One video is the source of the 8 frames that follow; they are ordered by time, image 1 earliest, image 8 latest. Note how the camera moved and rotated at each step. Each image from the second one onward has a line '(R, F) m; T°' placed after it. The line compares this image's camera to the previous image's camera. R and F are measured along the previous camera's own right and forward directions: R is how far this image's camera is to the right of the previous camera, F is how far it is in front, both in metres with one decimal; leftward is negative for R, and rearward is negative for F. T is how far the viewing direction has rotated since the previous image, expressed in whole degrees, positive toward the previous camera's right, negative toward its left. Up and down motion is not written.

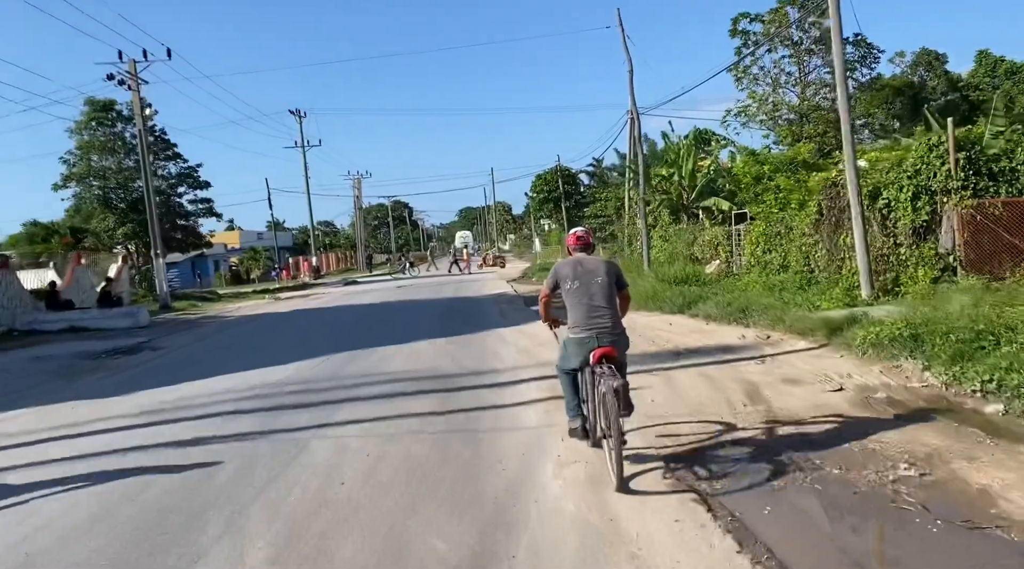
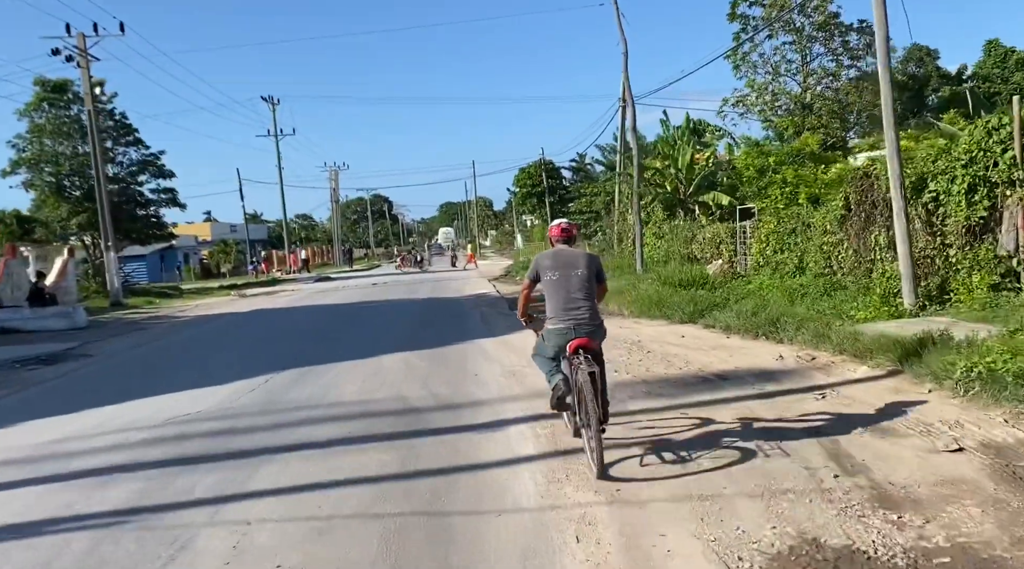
(-0.1, +1.9) m; +1°
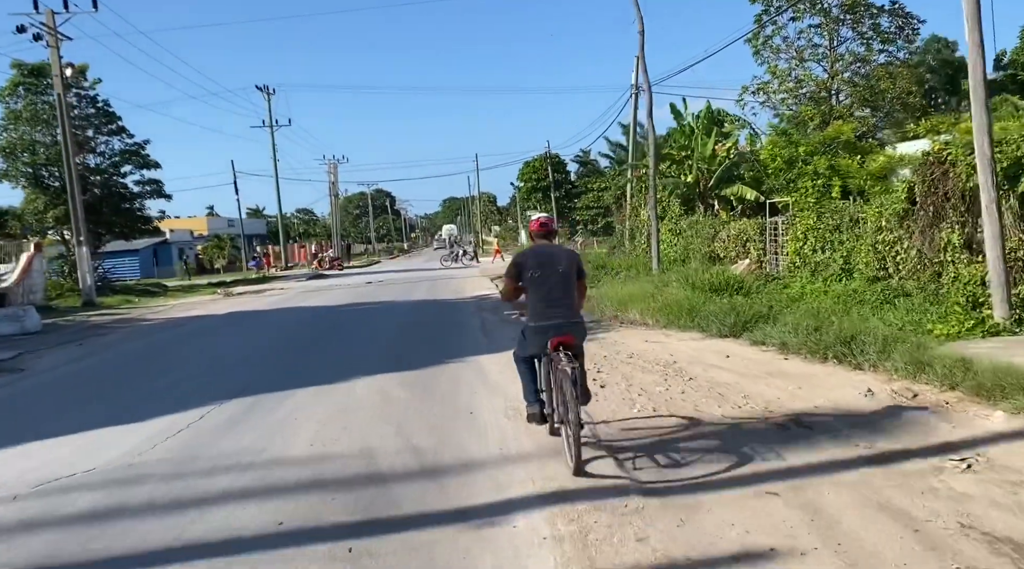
(0.0, +1.9) m; 0°
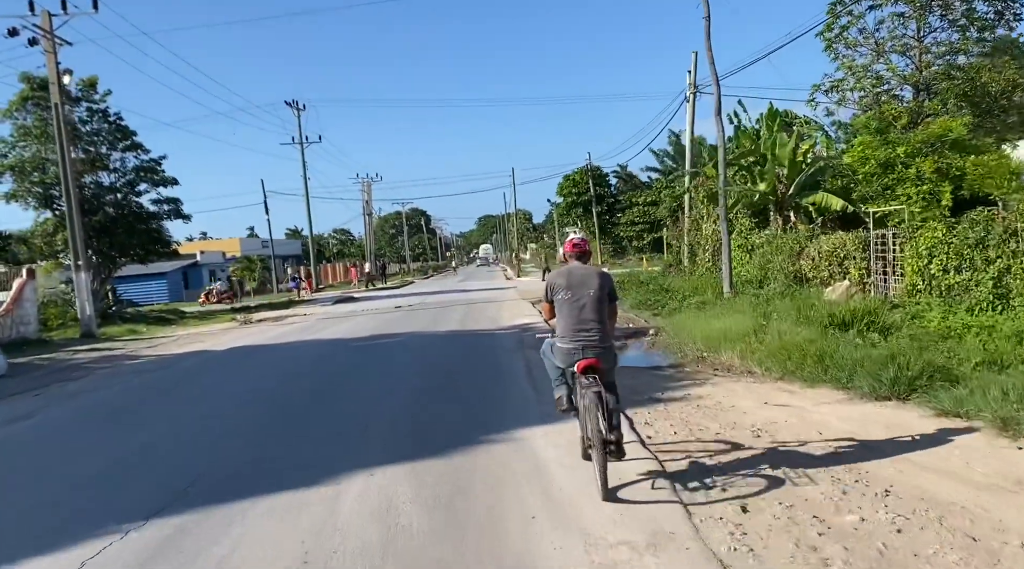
(-0.2, +2.7) m; -3°
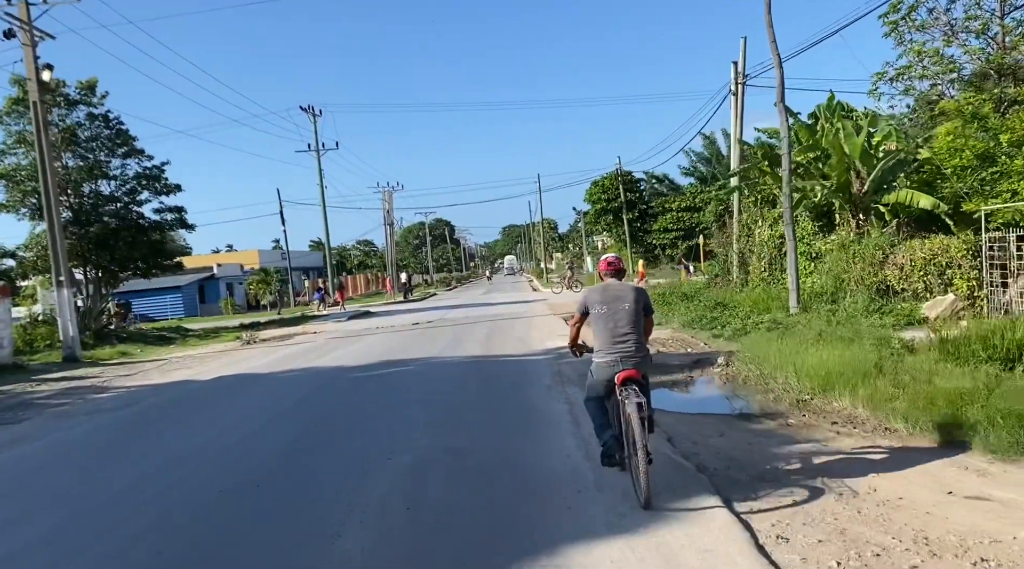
(-0.1, +2.4) m; -2°
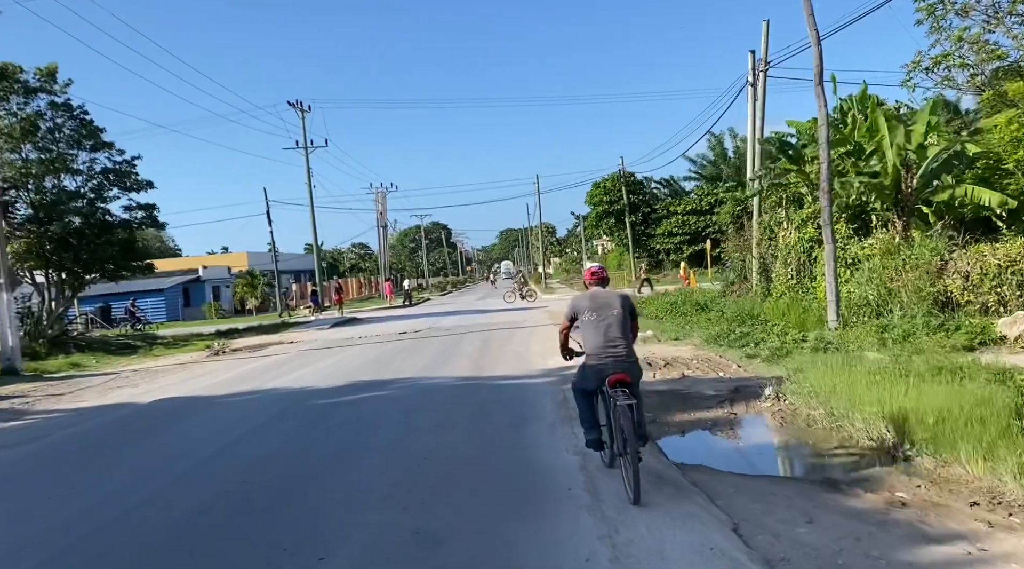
(0.0, +2.1) m; 0°
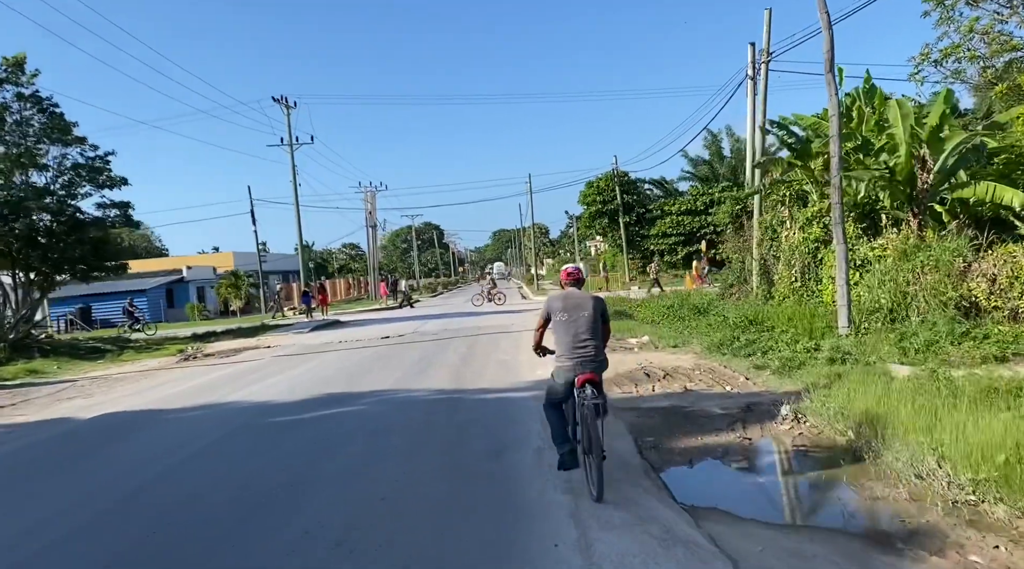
(+0.1, +1.0) m; +1°
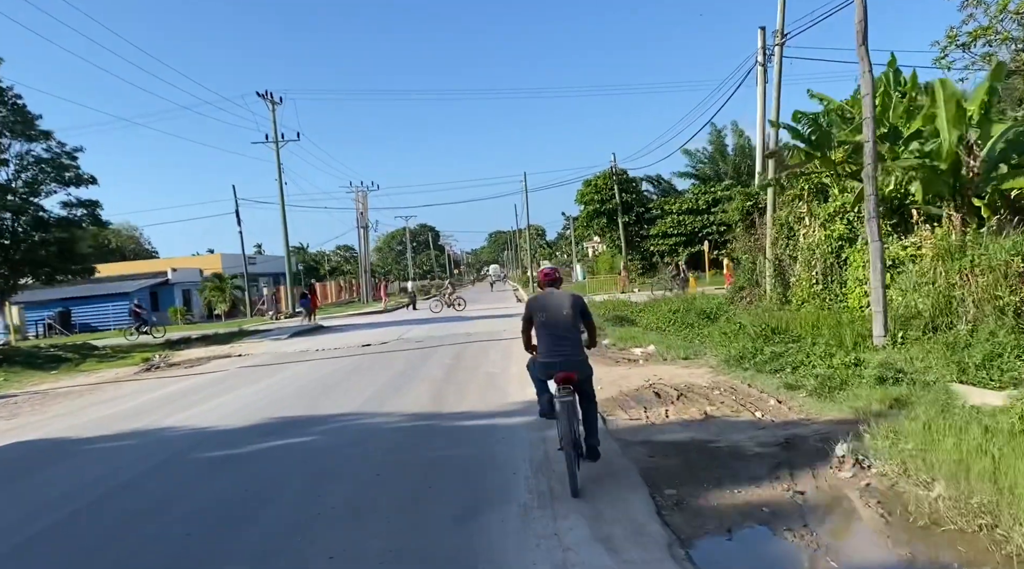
(+0.1, +1.6) m; 0°
